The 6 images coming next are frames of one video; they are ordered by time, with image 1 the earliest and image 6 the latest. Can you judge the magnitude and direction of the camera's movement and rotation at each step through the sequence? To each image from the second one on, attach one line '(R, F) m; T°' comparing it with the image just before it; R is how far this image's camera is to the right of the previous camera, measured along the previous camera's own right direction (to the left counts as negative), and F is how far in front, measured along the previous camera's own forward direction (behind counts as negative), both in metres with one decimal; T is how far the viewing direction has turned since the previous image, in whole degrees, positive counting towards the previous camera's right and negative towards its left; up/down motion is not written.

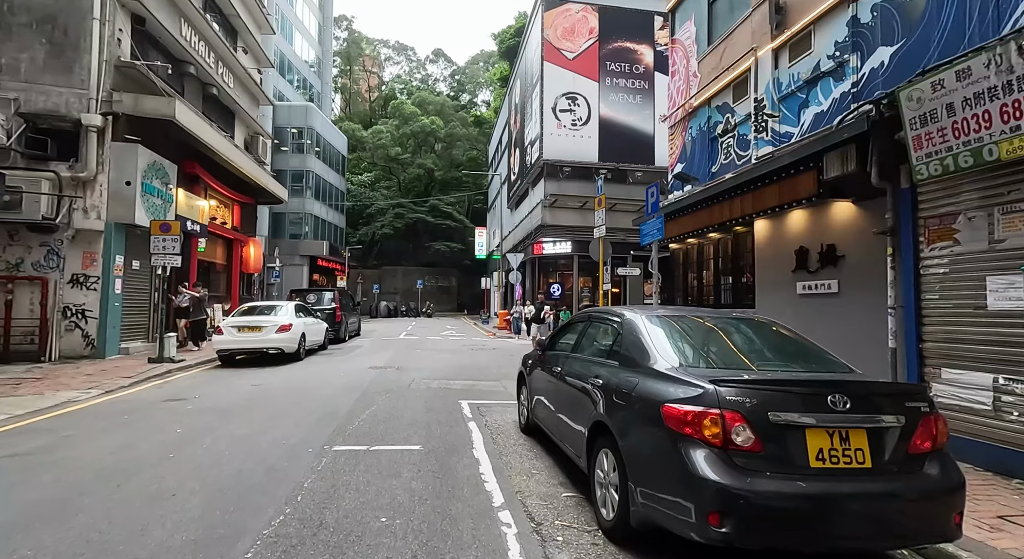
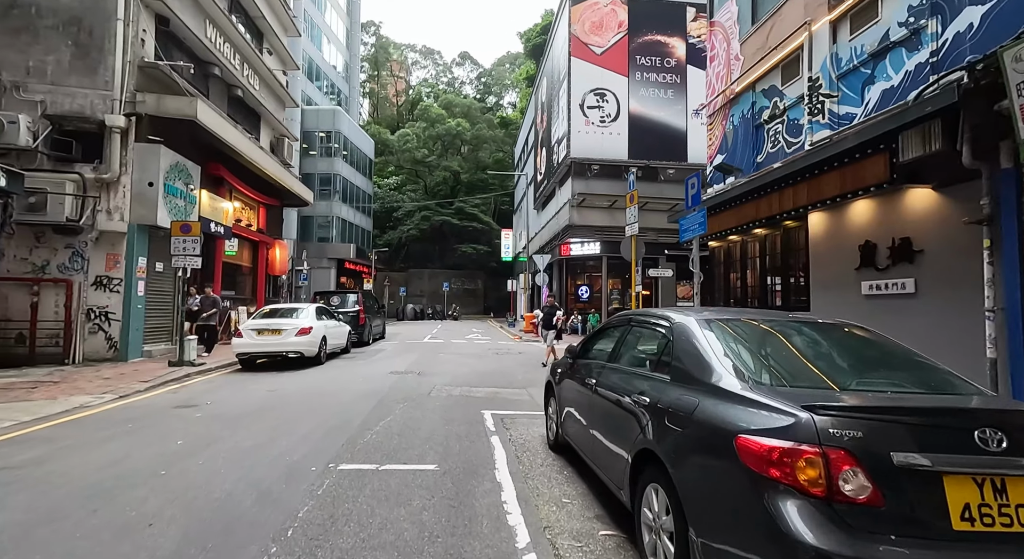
(0.0, +0.6) m; -3°
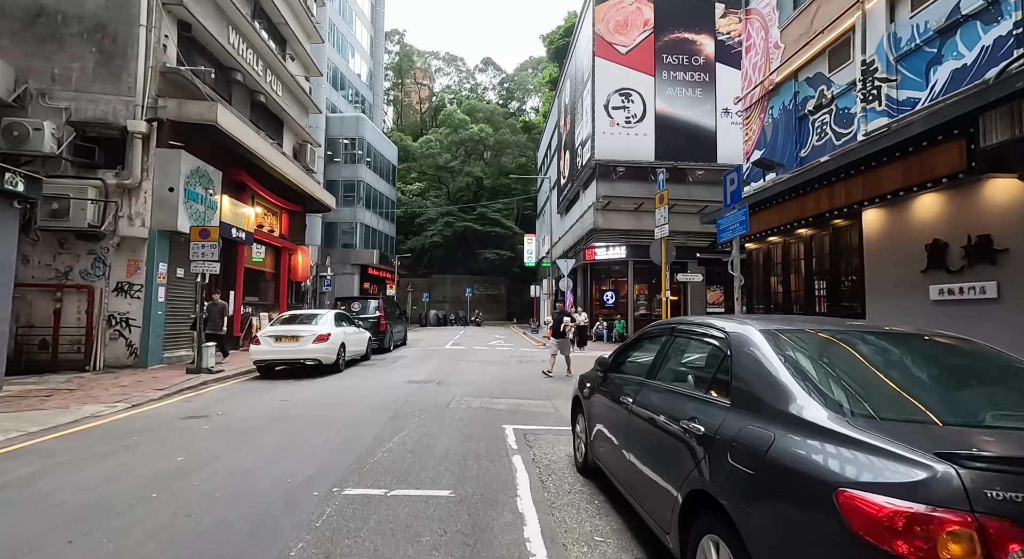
(0.0, +0.5) m; -2°
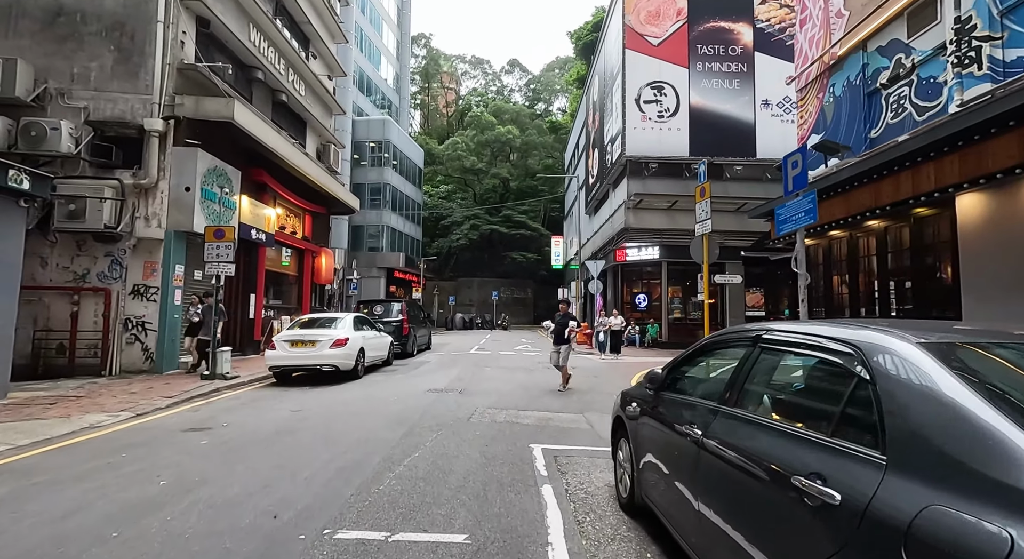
(0.0, +0.8) m; -3°
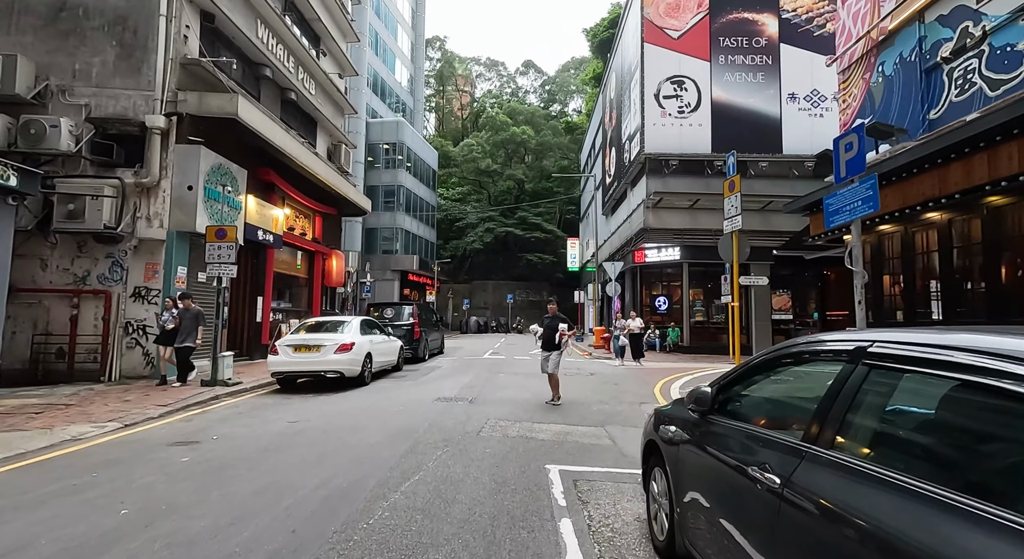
(0.0, +0.7) m; -2°
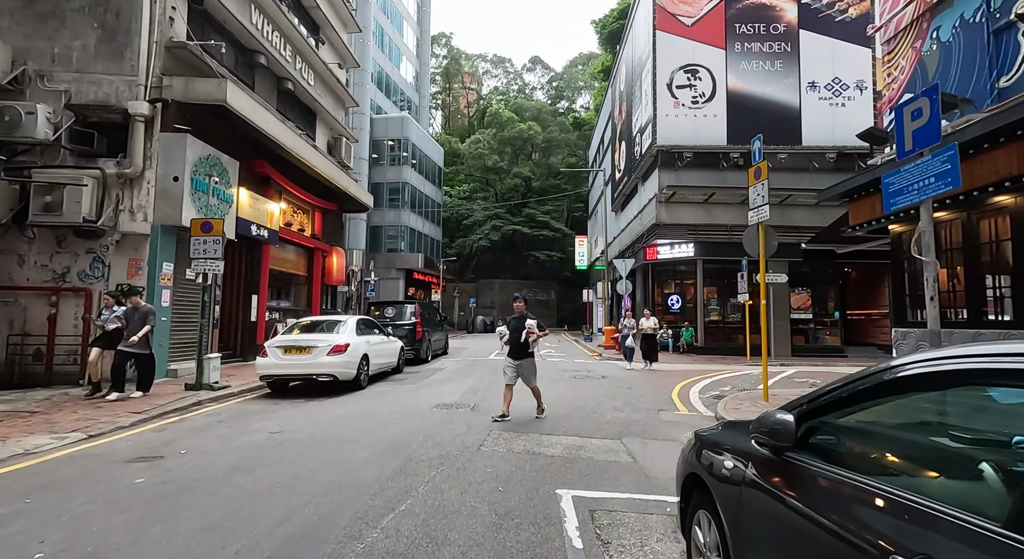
(0.0, +0.8) m; -1°
